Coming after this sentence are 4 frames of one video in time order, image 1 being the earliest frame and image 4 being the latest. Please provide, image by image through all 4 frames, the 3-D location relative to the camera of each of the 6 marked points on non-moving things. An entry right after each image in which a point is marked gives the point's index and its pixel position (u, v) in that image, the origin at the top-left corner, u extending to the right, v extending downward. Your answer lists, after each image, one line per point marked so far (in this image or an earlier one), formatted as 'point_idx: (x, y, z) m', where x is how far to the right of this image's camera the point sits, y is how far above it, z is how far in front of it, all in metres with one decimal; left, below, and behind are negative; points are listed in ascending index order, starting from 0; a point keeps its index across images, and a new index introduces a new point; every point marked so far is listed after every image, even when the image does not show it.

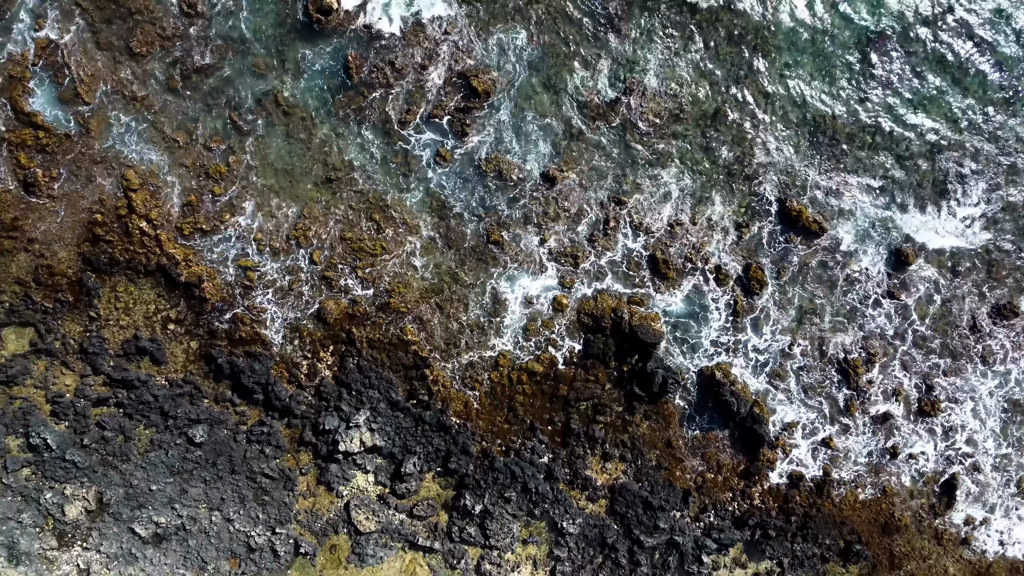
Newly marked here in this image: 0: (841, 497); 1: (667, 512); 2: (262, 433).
0: (+8.1, -5.1, +14.9) m
1: (+3.8, -5.5, +14.9) m
2: (-6.1, -3.5, +14.8) m
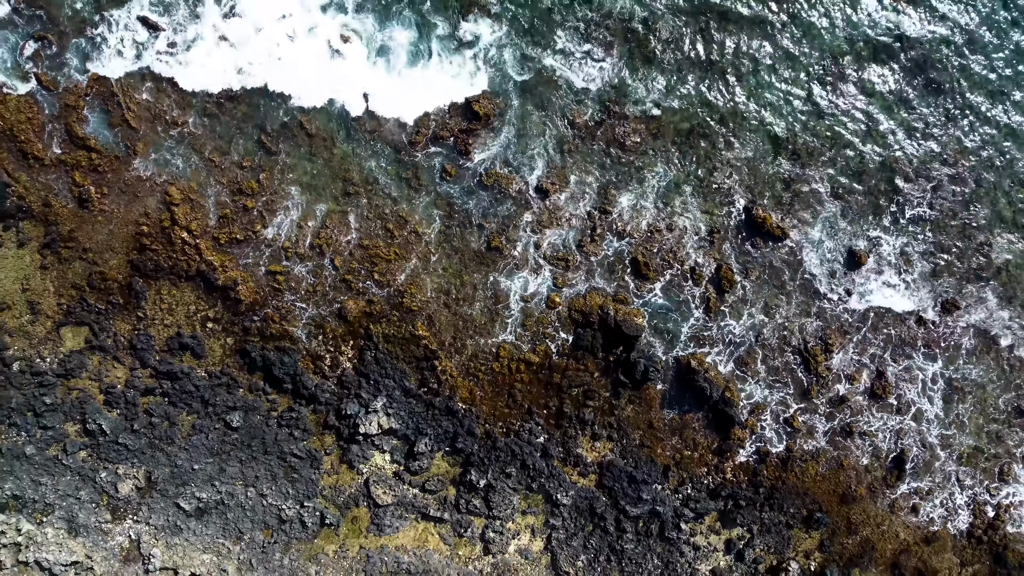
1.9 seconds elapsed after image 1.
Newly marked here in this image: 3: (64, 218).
0: (+8.1, -5.1, +16.8) m
1: (+3.8, -5.4, +16.8) m
2: (-6.1, -3.6, +16.8) m
3: (-12.0, +1.9, +16.2) m
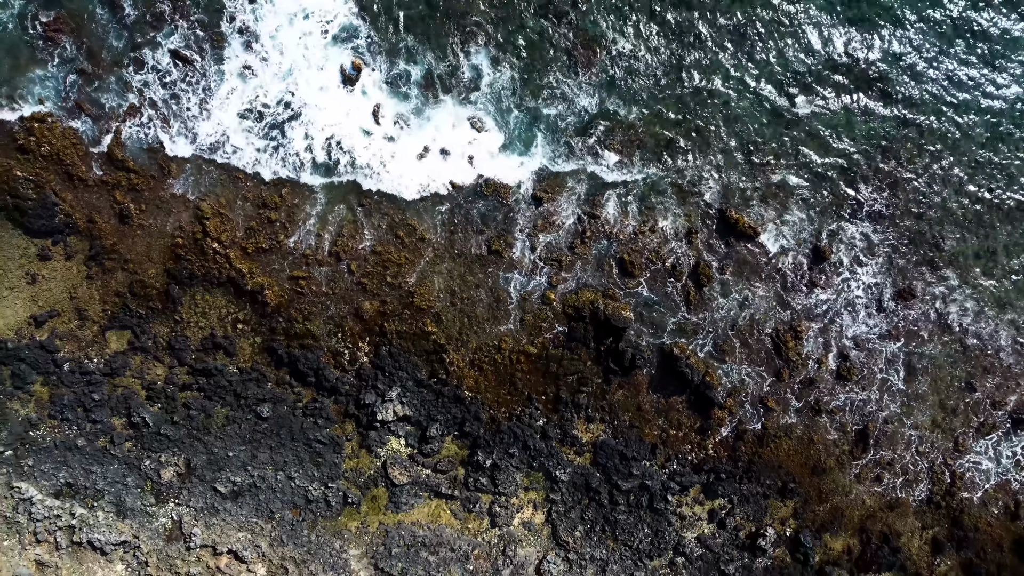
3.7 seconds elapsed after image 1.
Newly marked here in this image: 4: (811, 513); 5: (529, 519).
0: (+8.2, -4.8, +18.7) m
1: (+3.9, -5.3, +18.7) m
2: (-6.1, -3.7, +18.8) m
3: (-12.0, +1.6, +18.1) m
4: (+9.2, -6.9, +18.7) m
5: (+0.5, -7.2, +19.0) m
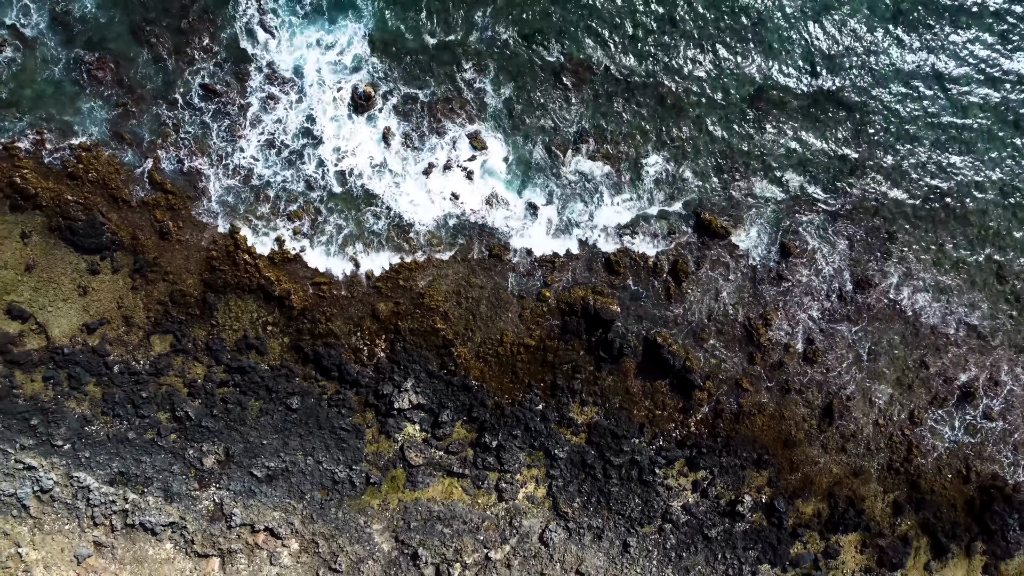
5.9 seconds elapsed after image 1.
0: (+8.3, -4.6, +20.9) m
1: (+4.0, -5.2, +20.9) m
2: (-6.0, -3.8, +21.1) m
3: (-12.1, +1.3, +20.5) m
4: (+9.3, -6.7, +20.9) m
5: (+0.7, -7.2, +21.3) m
